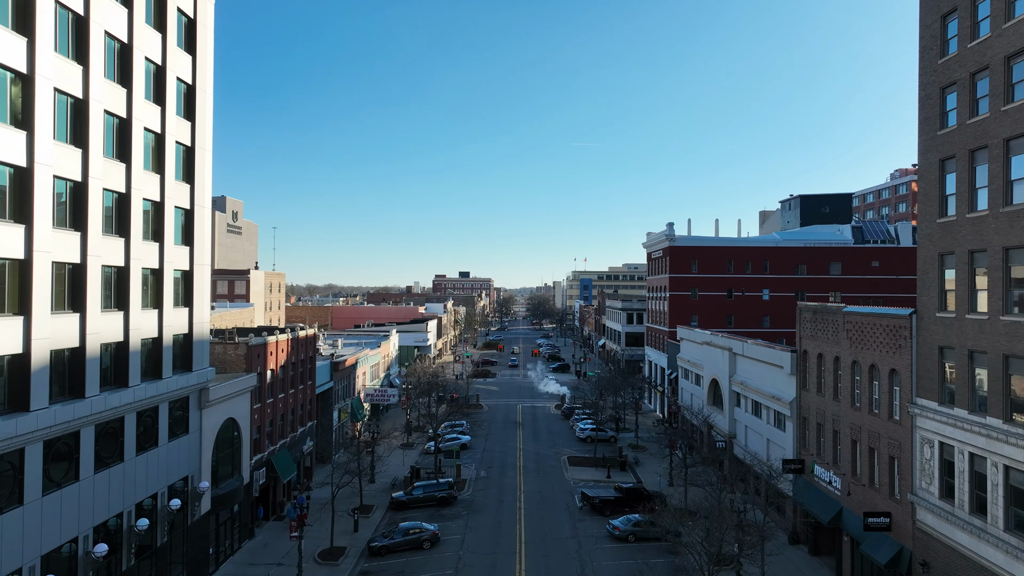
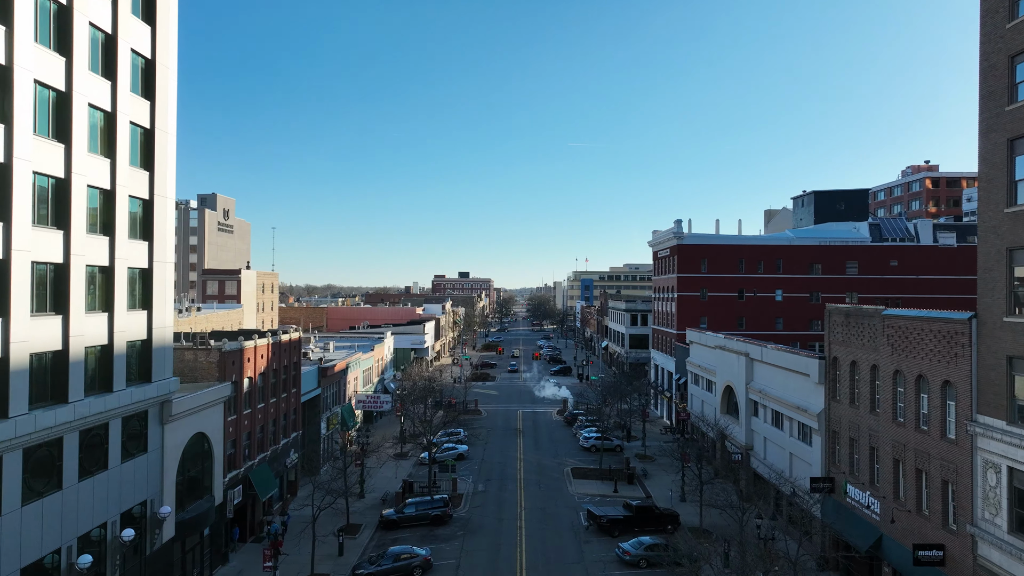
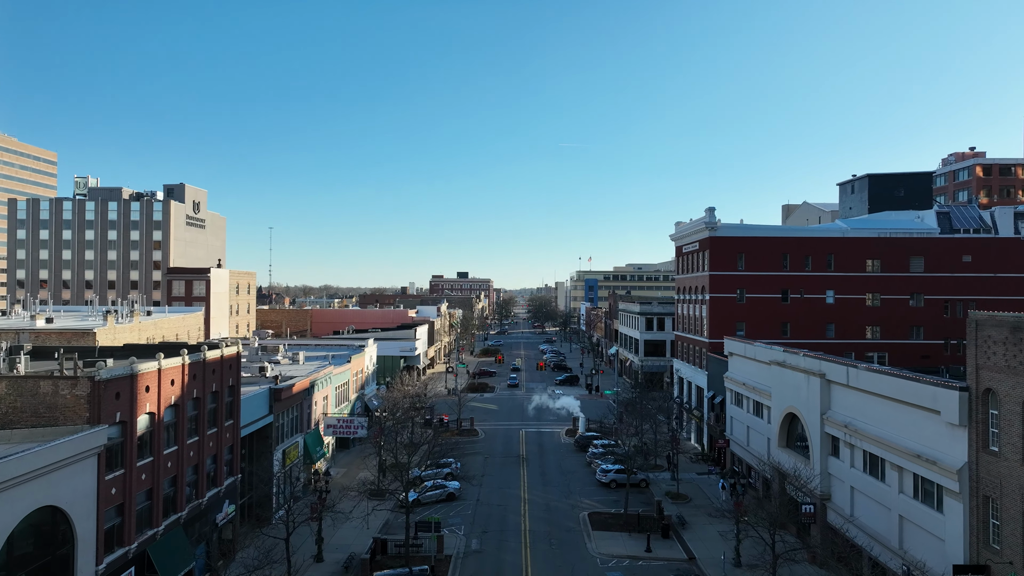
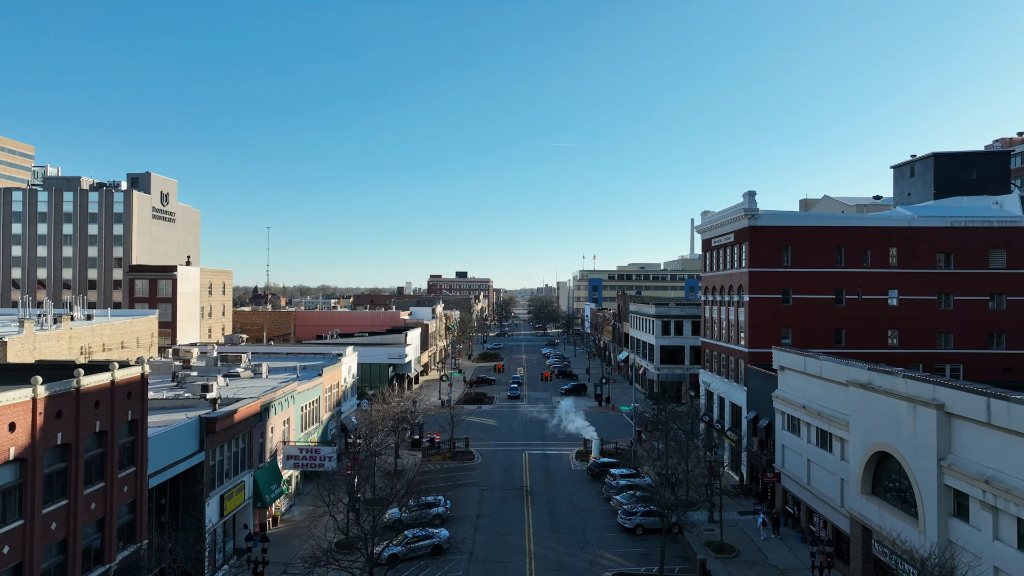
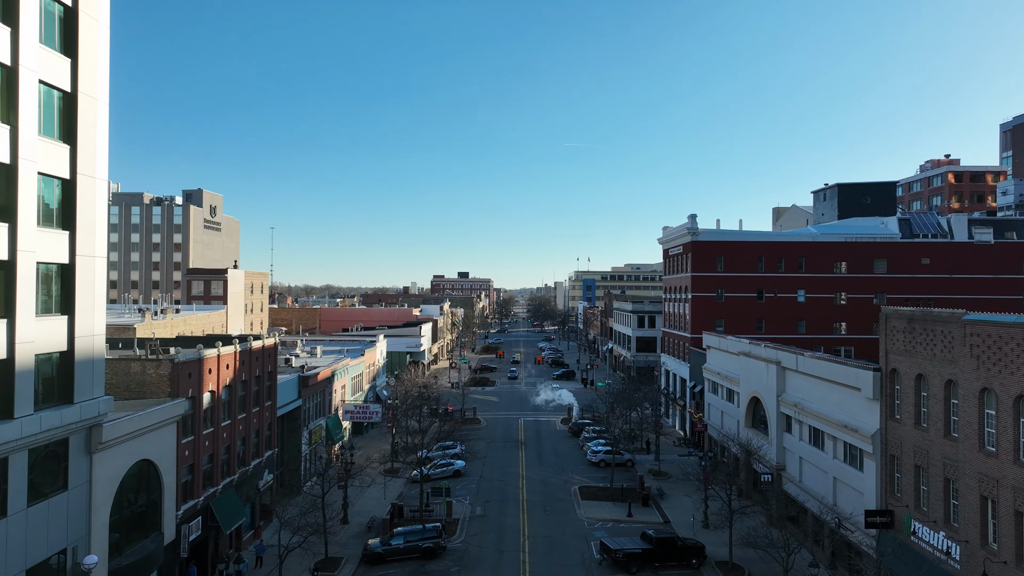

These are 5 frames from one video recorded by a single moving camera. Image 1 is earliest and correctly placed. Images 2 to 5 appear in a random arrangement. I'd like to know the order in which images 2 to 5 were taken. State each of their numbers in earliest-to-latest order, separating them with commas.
2, 5, 3, 4
